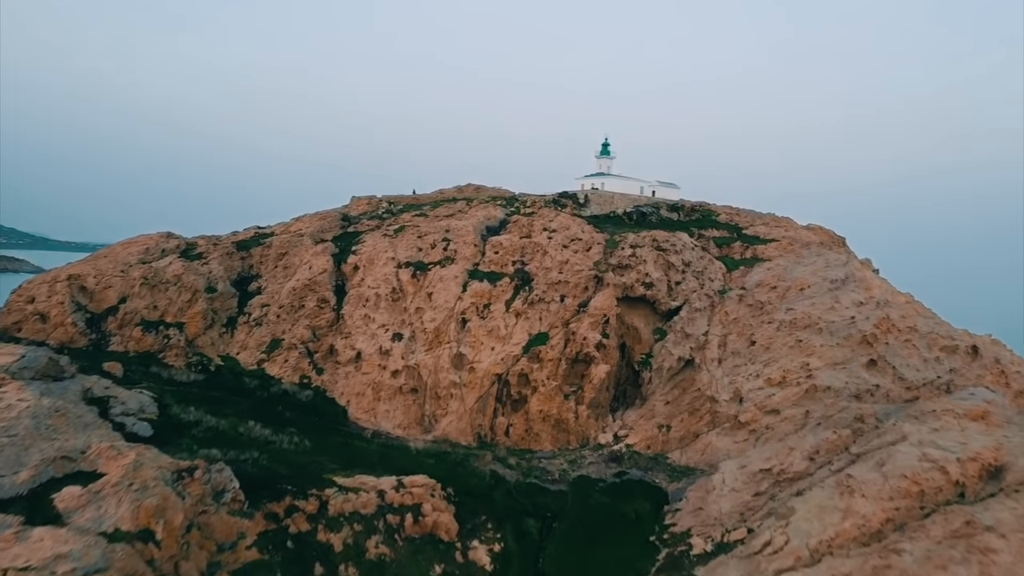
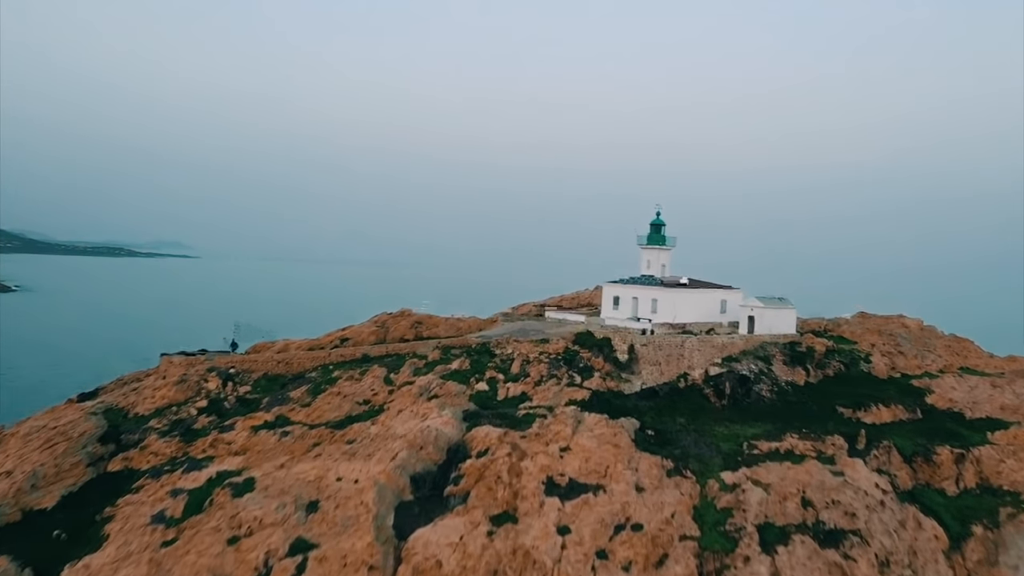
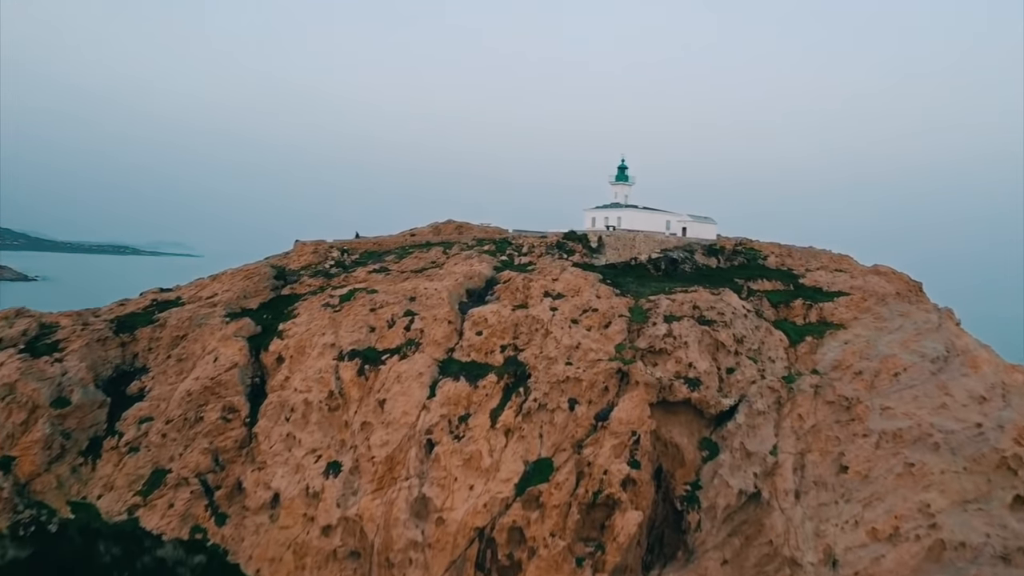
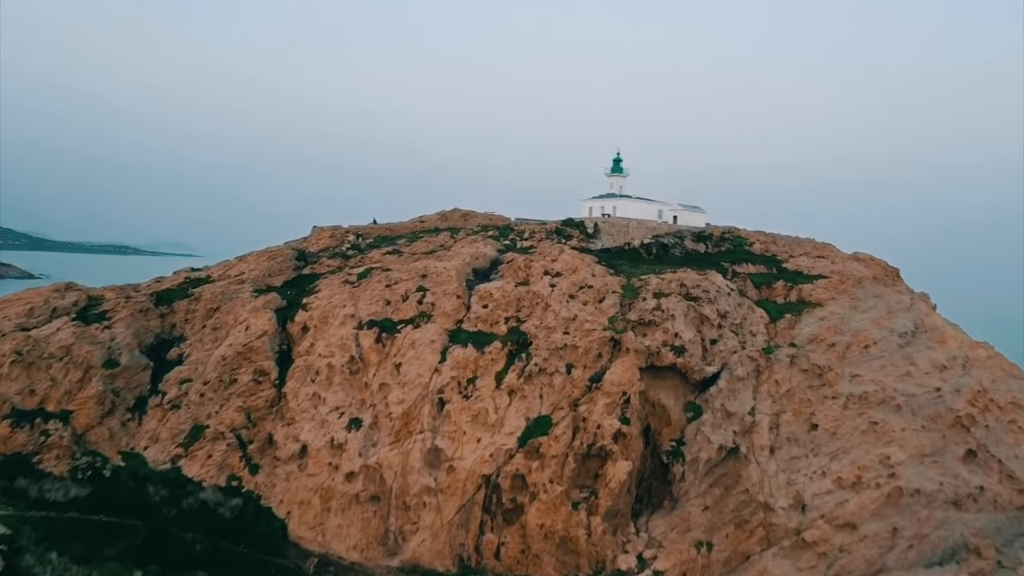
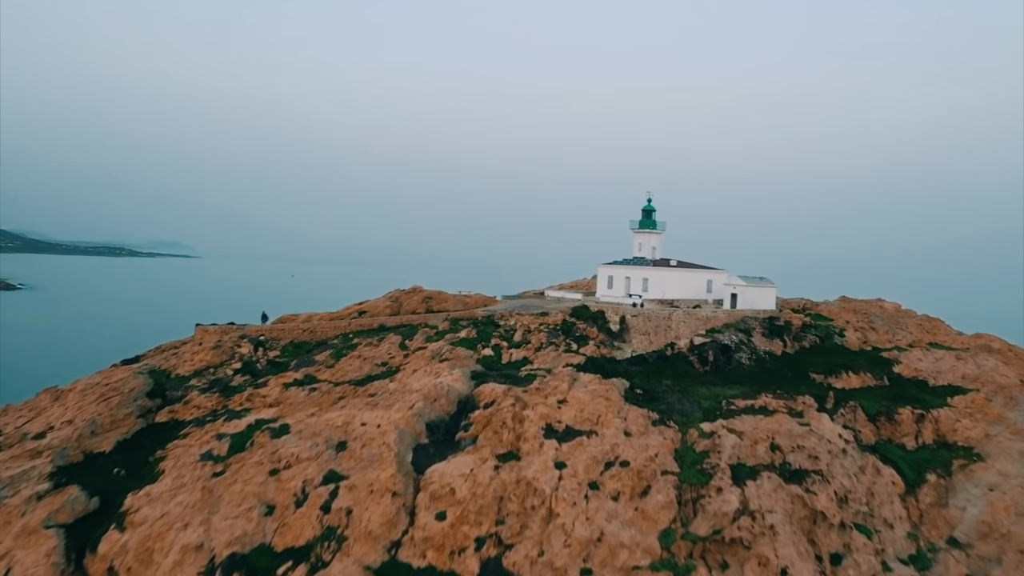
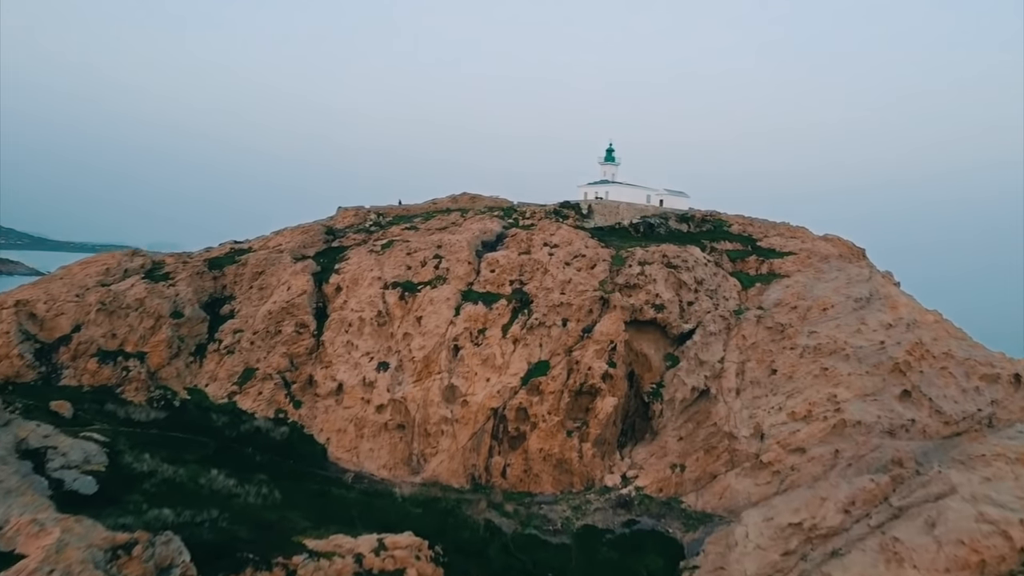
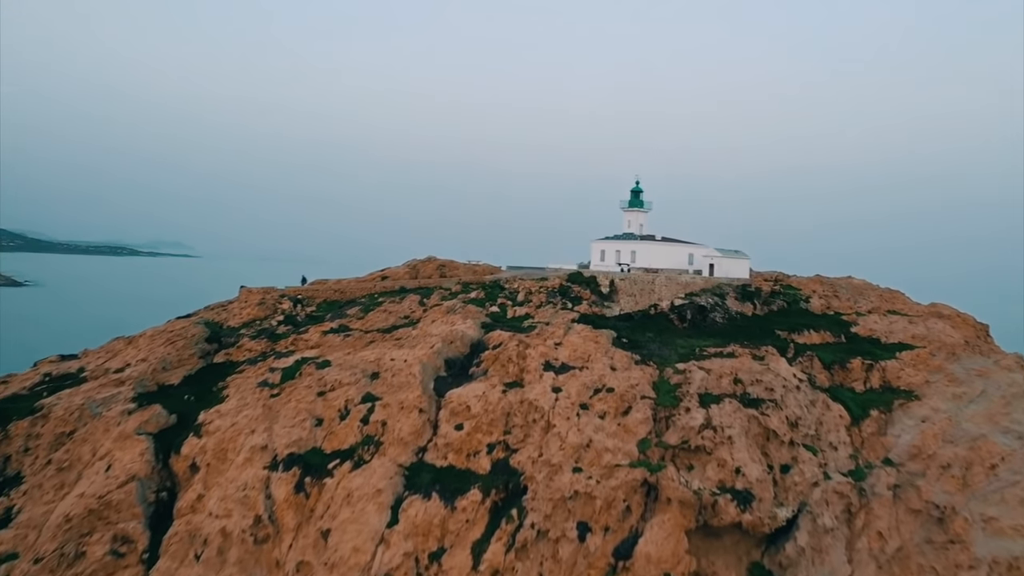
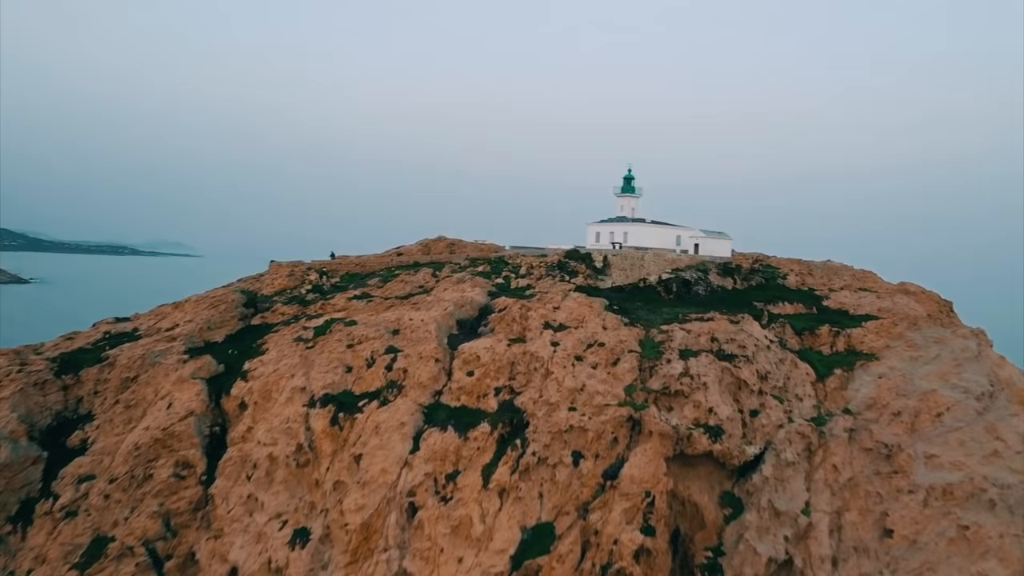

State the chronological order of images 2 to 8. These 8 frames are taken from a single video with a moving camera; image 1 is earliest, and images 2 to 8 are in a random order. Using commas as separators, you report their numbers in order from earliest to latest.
6, 4, 3, 8, 7, 5, 2
